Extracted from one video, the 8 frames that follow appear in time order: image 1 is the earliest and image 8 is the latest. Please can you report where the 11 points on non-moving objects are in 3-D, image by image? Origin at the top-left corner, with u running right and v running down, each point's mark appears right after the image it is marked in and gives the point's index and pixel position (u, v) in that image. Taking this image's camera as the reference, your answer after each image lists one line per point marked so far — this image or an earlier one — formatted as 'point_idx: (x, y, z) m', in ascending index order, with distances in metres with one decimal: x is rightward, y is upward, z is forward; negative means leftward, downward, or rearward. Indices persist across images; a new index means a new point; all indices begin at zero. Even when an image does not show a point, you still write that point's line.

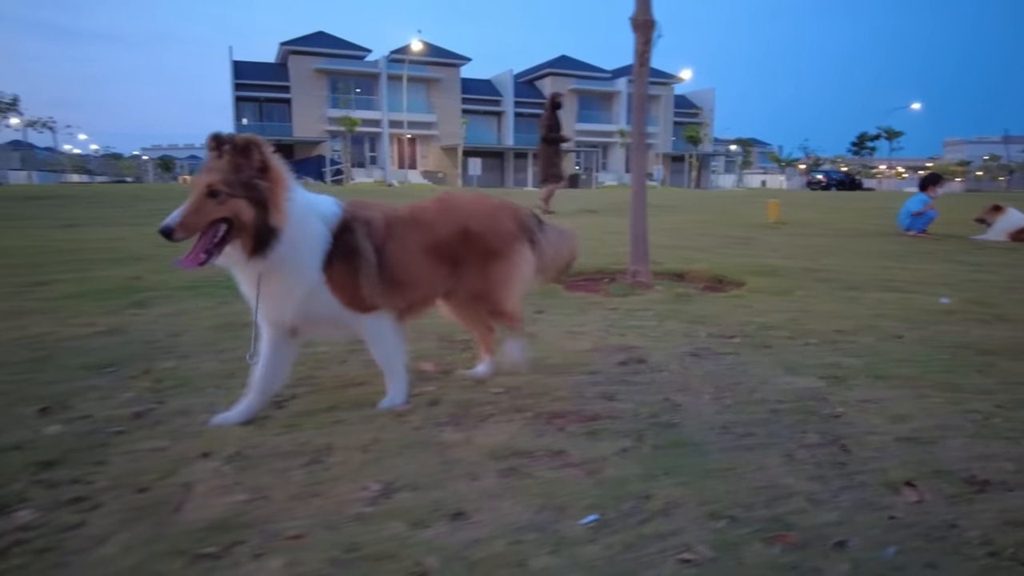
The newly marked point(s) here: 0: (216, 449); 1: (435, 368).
0: (-0.9, -0.5, +2.1) m
1: (-0.3, -0.4, +2.9) m
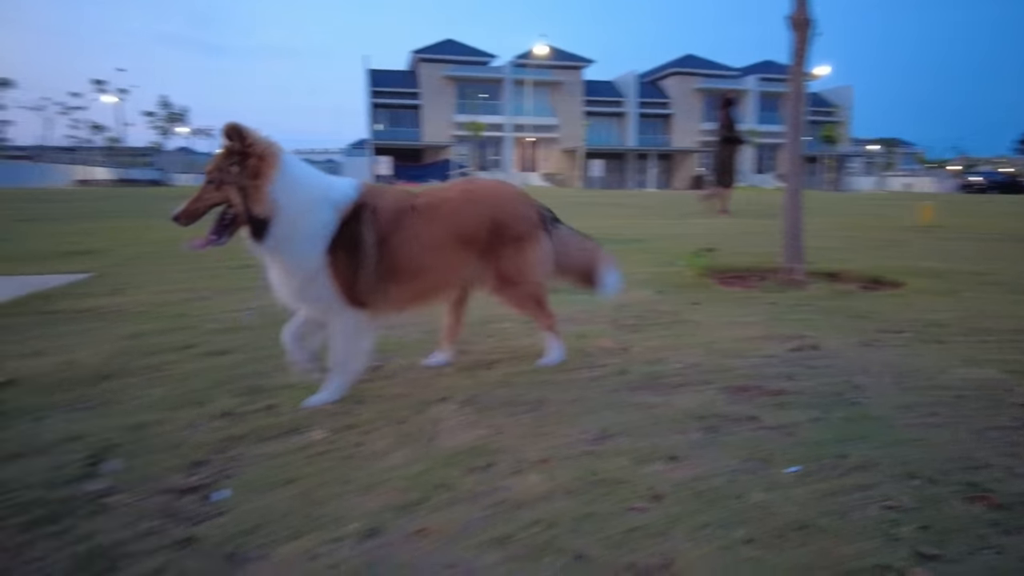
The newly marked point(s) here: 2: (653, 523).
0: (-0.2, -0.4, +2.5) m
1: (+0.5, -0.3, +3.2) m
2: (+0.3, -0.6, +1.5) m
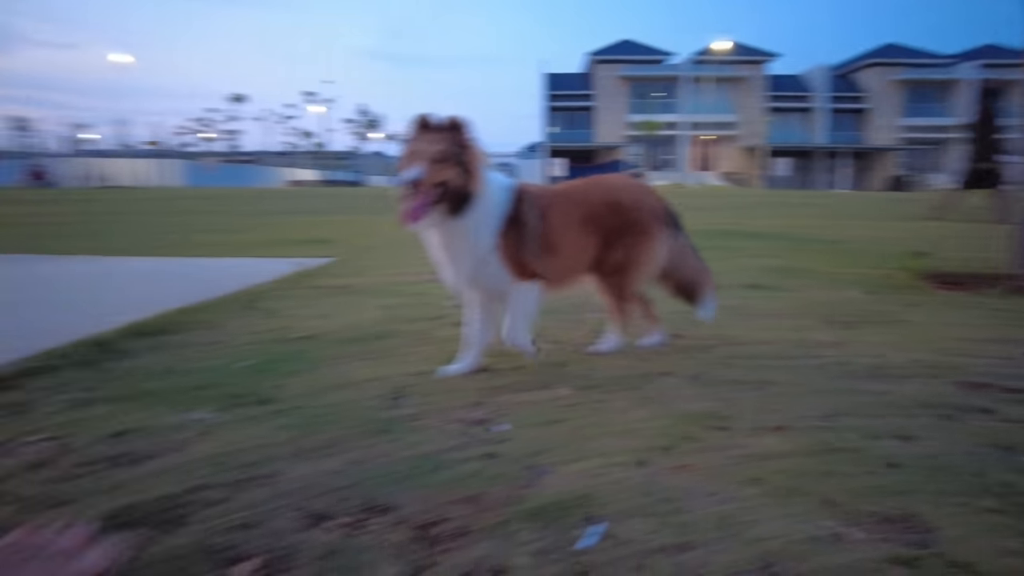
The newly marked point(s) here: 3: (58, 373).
0: (+0.7, -0.3, +2.7) m
1: (+1.6, -0.2, +3.2) m
2: (+1.0, -0.5, +1.7) m
3: (-1.7, -0.3, +2.5) m
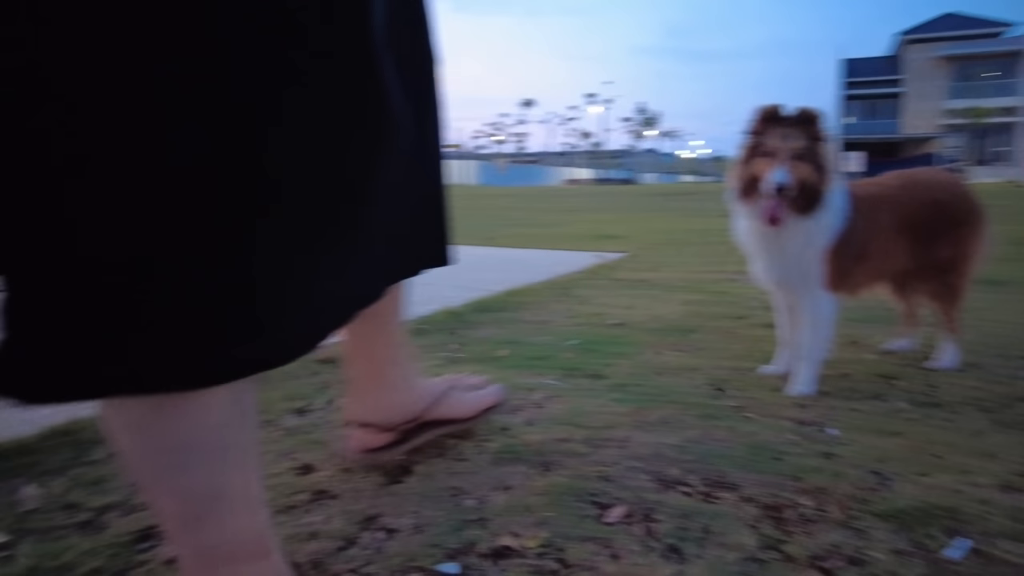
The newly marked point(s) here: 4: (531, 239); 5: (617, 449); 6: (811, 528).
0: (+1.9, -0.4, +2.4) m
1: (+2.9, -0.4, +2.5) m
2: (+1.8, -0.6, +1.3) m
3: (-0.4, -0.2, +3.1) m
4: (+0.2, +0.5, +7.7) m
5: (+0.3, -0.5, +1.9) m
6: (+0.7, -0.5, +1.4) m
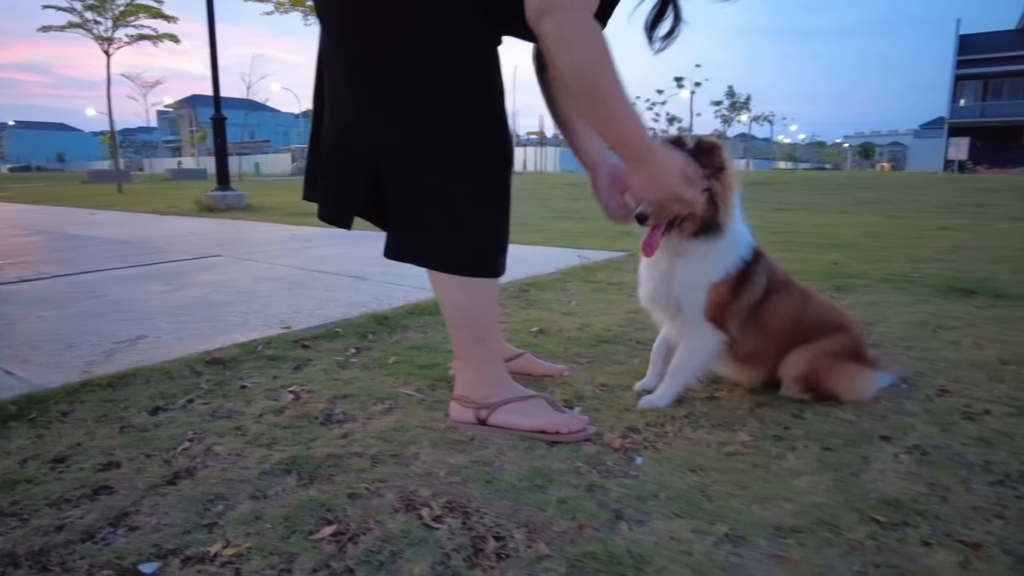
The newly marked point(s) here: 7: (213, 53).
0: (+1.3, -0.5, +2.2) m
1: (+2.3, -0.5, +2.2) m
2: (+1.0, -0.7, +1.2) m
3: (-0.8, -0.2, +3.3) m
4: (+0.4, +0.6, +7.7) m
5: (-0.3, -0.5, +1.9) m
6: (0.0, -0.6, +1.5) m
7: (-5.4, +4.2, +11.9) m
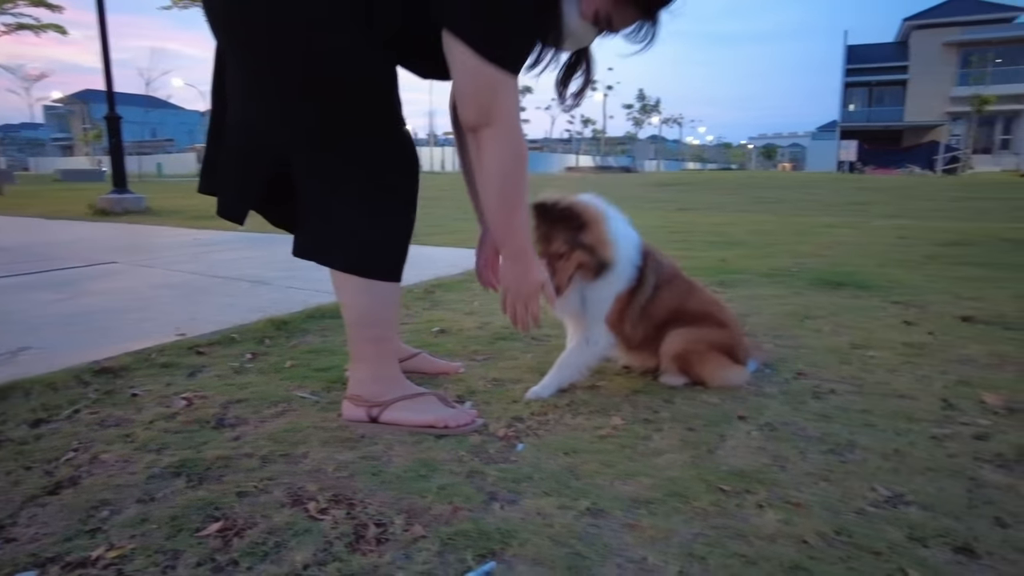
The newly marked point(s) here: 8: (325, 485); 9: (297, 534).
0: (+0.9, -0.5, +2.5) m
1: (+1.9, -0.5, +2.6) m
2: (+0.8, -0.7, +1.4) m
3: (-1.3, -0.3, +3.3) m
4: (-0.7, +0.6, +7.8) m
5: (-0.7, -0.5, +2.0) m
6: (-0.3, -0.6, +1.6) m
7: (-7.0, +4.1, +11.4) m
8: (-0.5, -0.6, +1.9) m
9: (-0.5, -0.6, +1.7) m
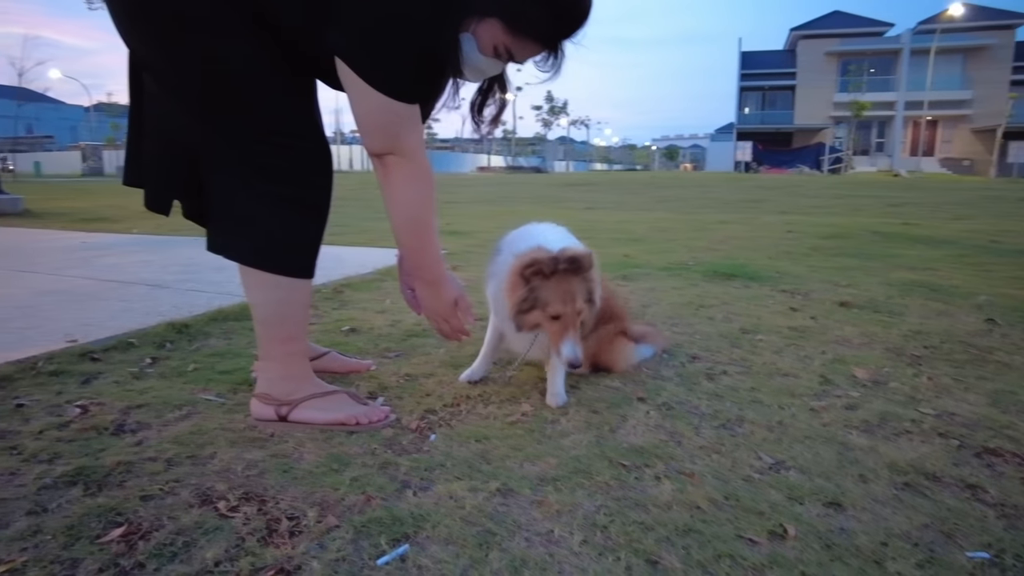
0: (+0.6, -0.4, +2.7) m
1: (+1.6, -0.4, +2.9) m
2: (+0.6, -0.6, +1.6) m
3: (-1.8, -0.3, +3.2) m
4: (-1.7, +0.6, +7.7) m
5: (-1.0, -0.5, +2.0) m
6: (-0.5, -0.6, +1.6) m
7: (-8.5, +3.9, +10.4) m
8: (-0.8, -0.6, +1.9) m
9: (-0.8, -0.6, +1.6) m
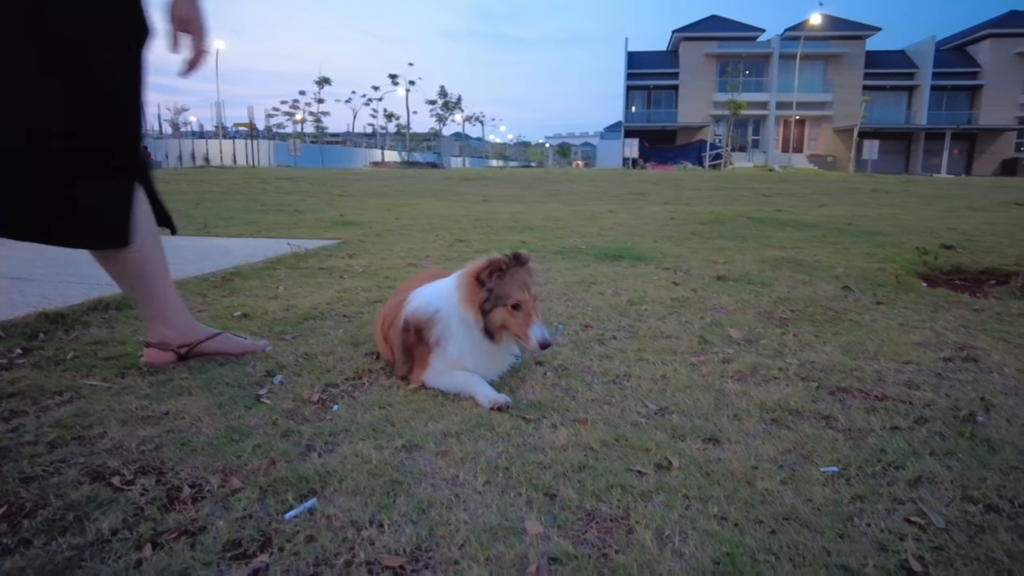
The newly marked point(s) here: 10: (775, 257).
0: (+0.2, -0.3, +2.8) m
1: (+1.1, -0.2, +3.2) m
2: (+0.3, -0.5, +1.7) m
3: (-2.2, -0.2, +2.9) m
4: (-2.9, +0.6, +7.4) m
5: (-1.2, -0.5, +1.9) m
6: (-0.8, -0.5, +1.6) m
7: (-10.1, +3.8, +9.1) m
8: (-1.1, -0.5, +1.8) m
9: (-1.0, -0.5, +1.6) m
10: (+2.3, +0.3, +5.8) m
